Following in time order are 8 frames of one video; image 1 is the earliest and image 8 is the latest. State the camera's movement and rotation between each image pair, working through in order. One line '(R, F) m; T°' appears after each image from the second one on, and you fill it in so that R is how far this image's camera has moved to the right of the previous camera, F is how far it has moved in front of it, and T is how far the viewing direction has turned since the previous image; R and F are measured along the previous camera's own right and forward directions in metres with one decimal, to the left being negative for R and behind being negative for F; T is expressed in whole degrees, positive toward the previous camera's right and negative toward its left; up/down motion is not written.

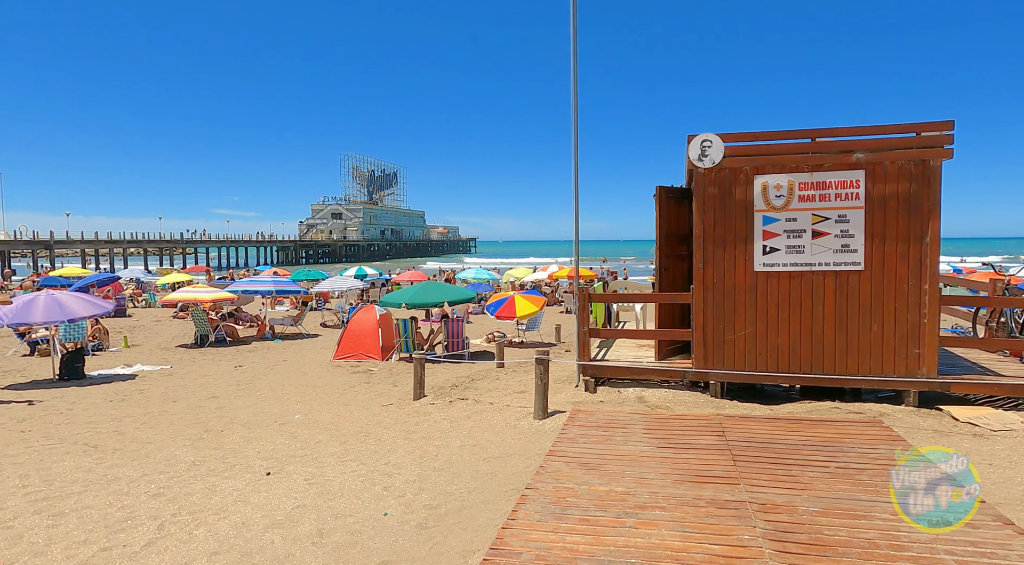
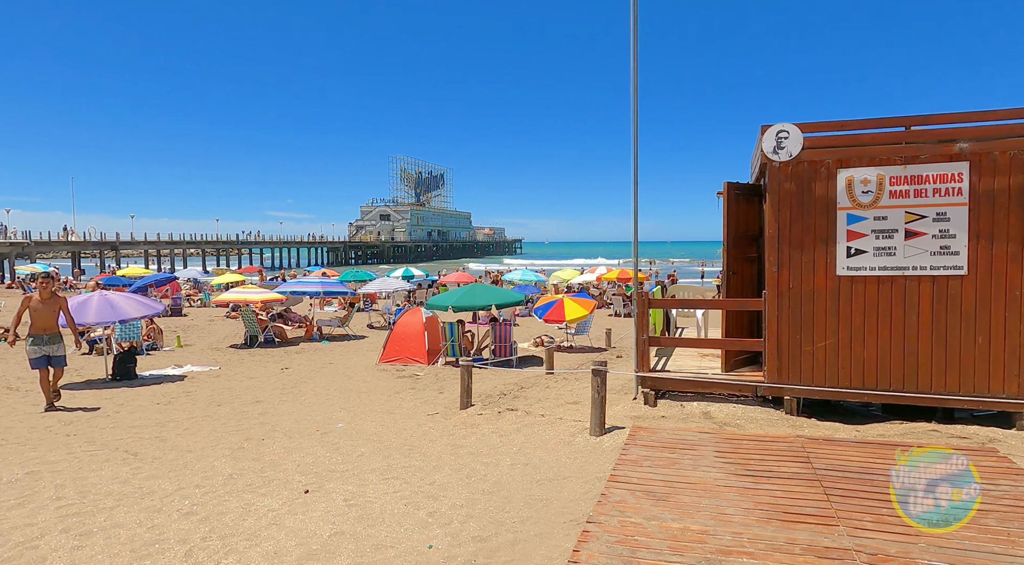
(-0.1, +0.4) m; -4°
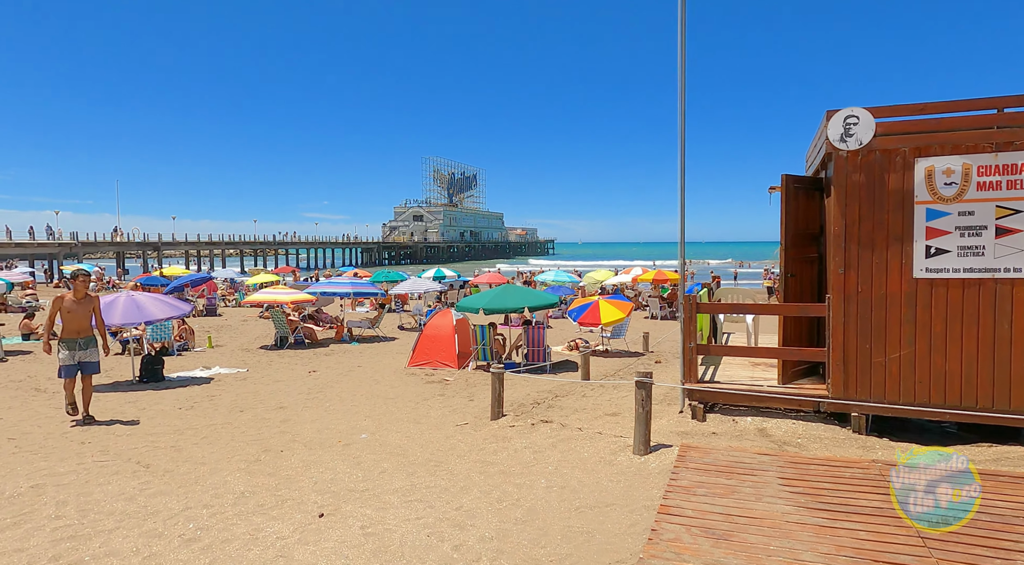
(0.0, +0.5) m; -3°
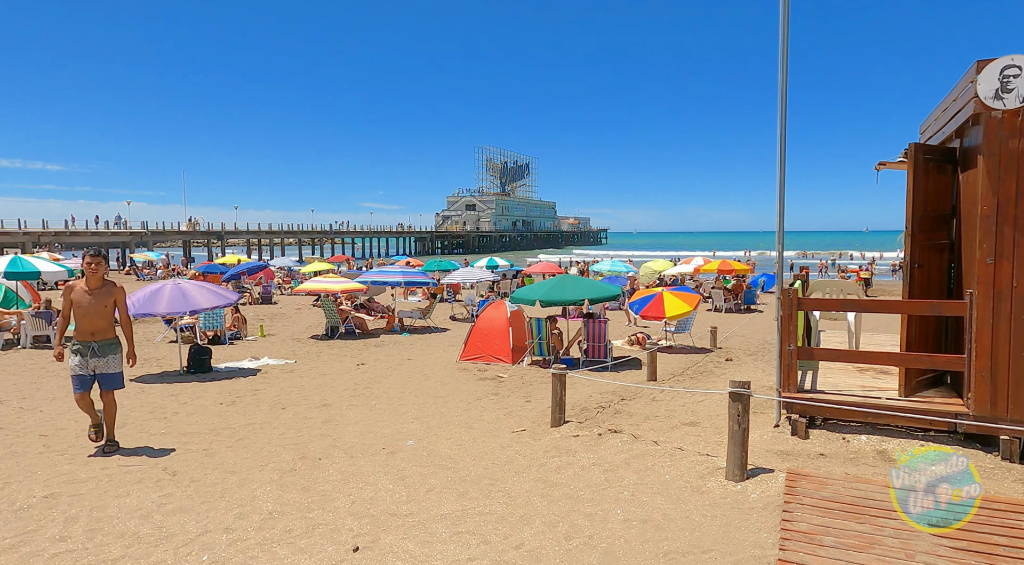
(-0.1, +0.7) m; -4°
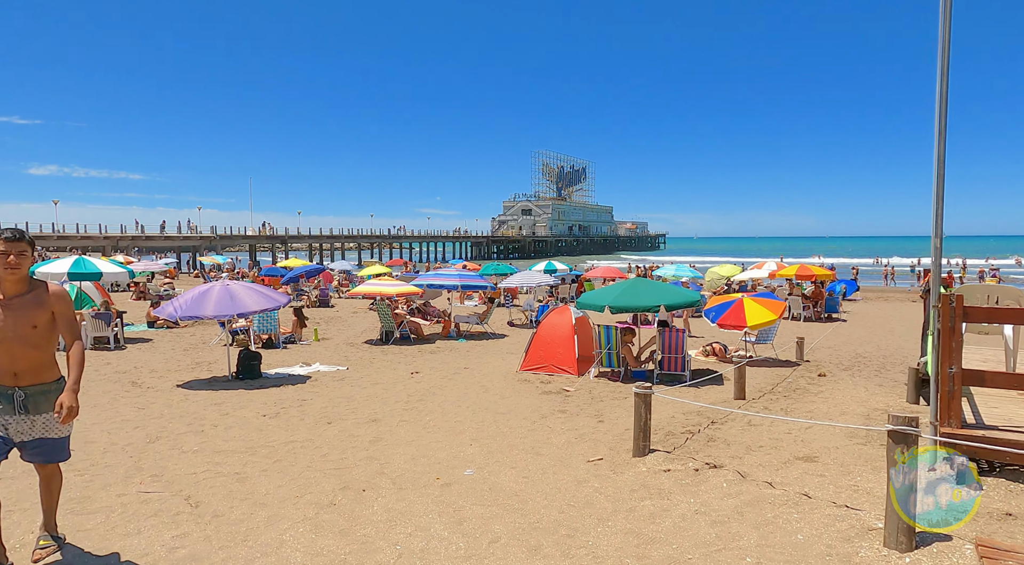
(-0.2, +0.9) m; -5°
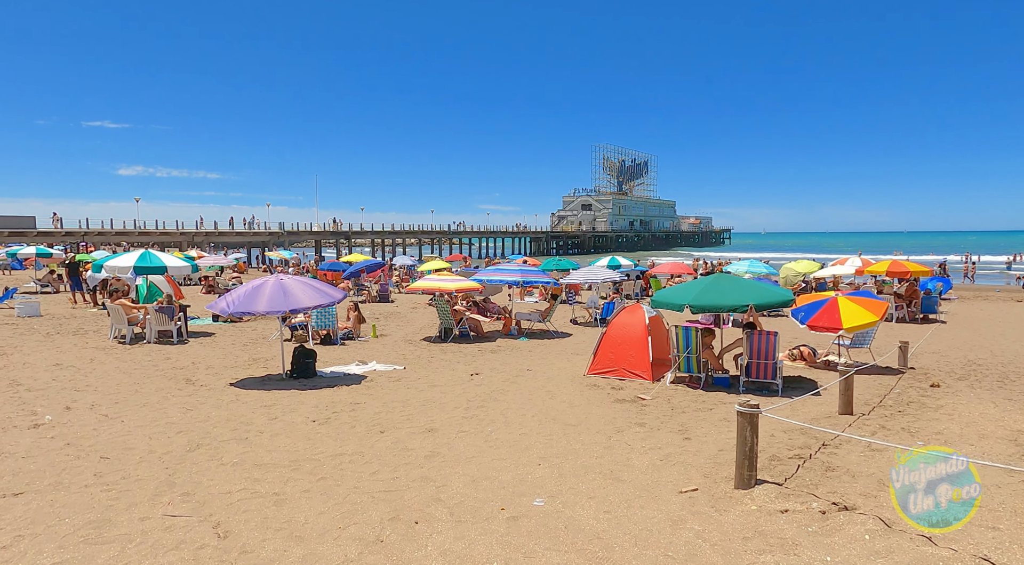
(-0.1, +0.8) m; -5°
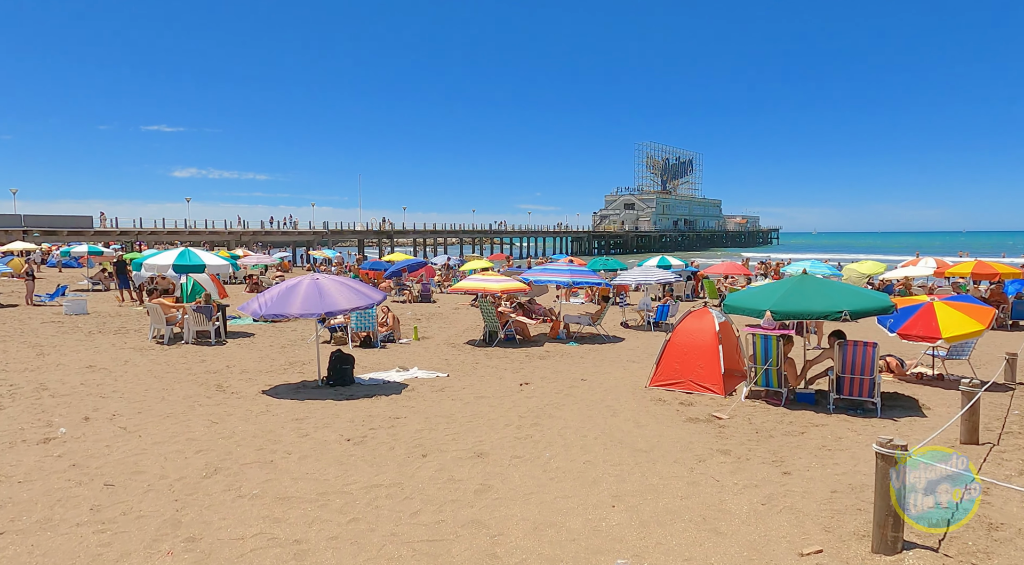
(-0.2, +0.9) m; -4°
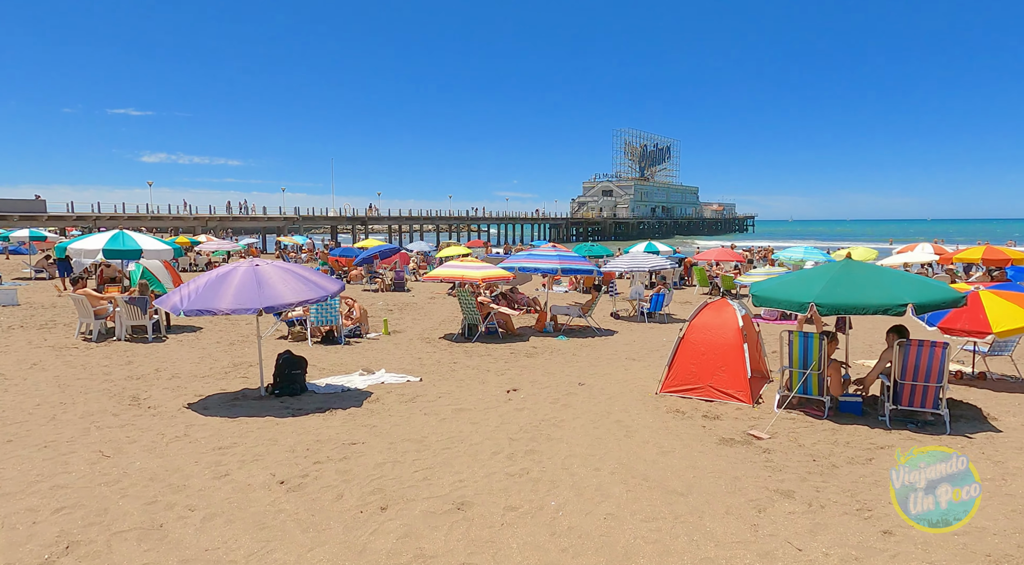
(-0.1, +1.5) m; +2°
